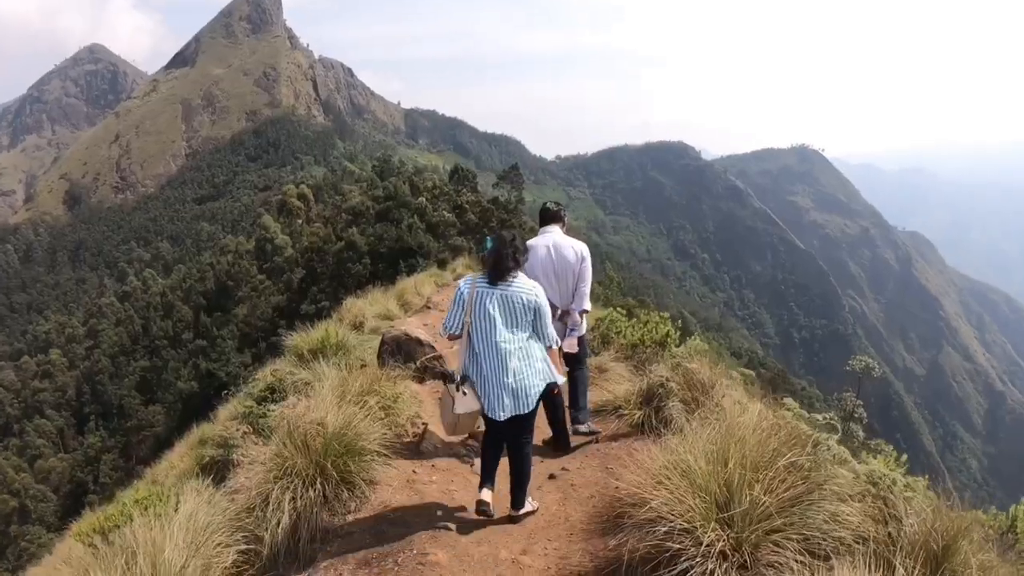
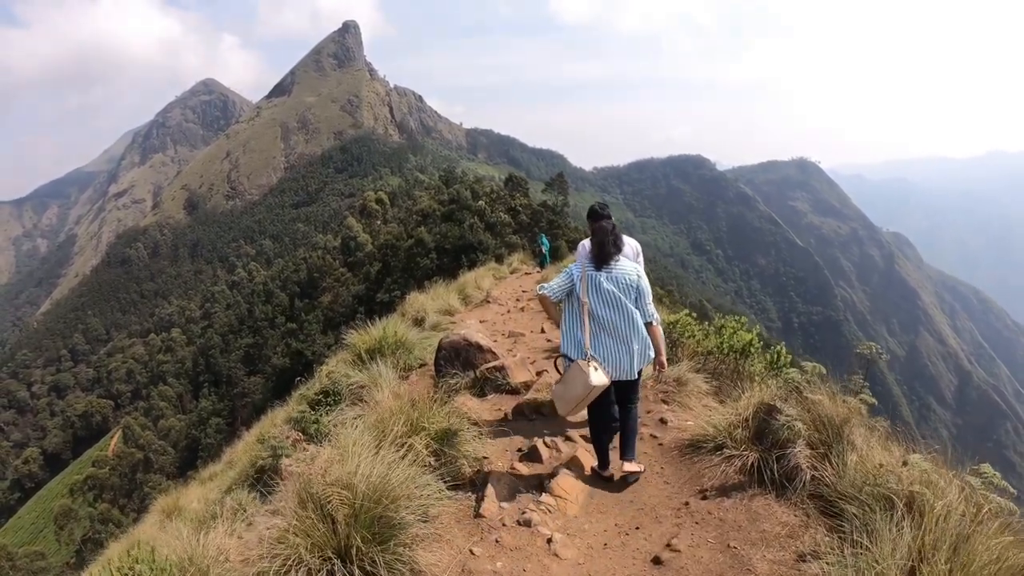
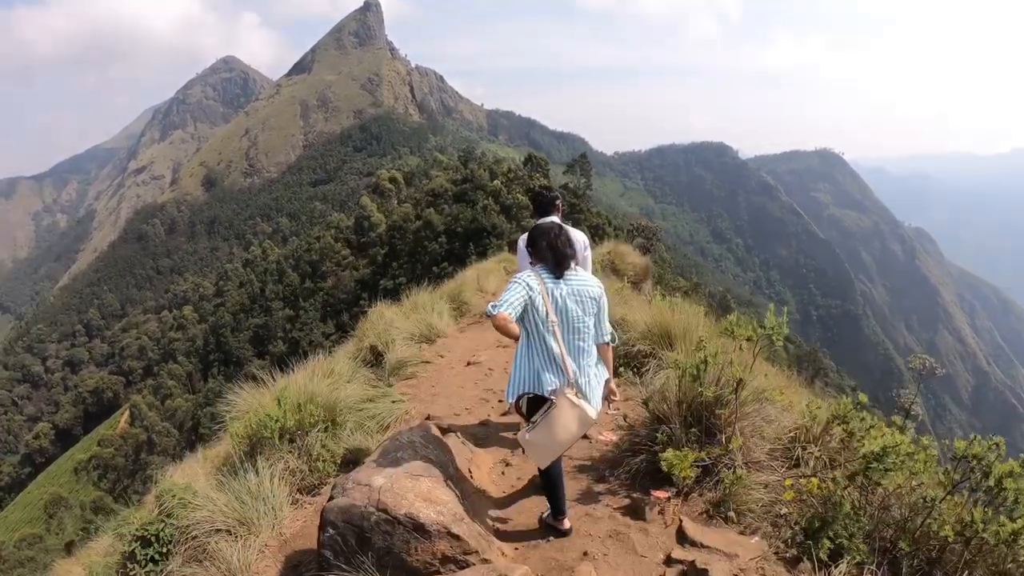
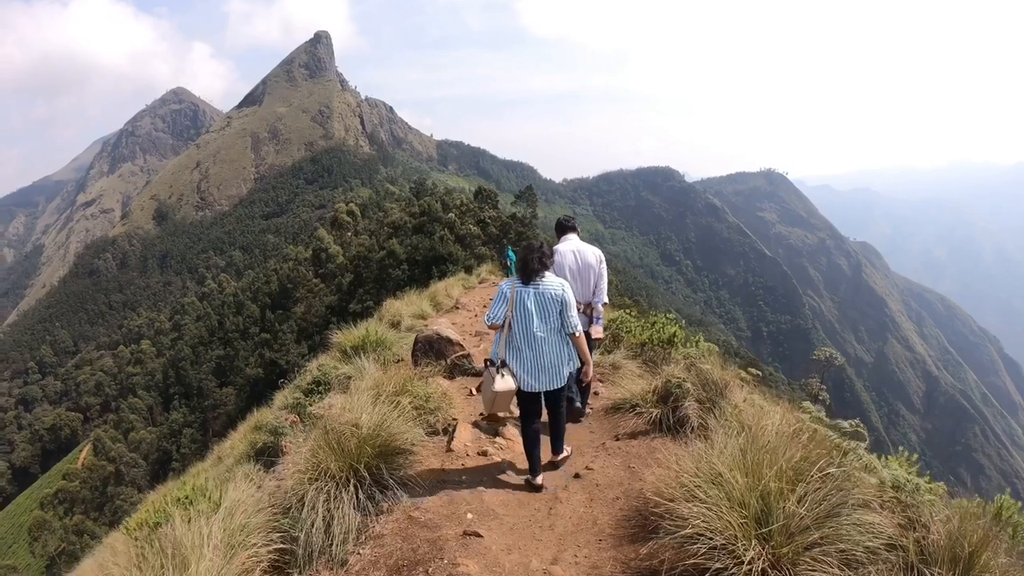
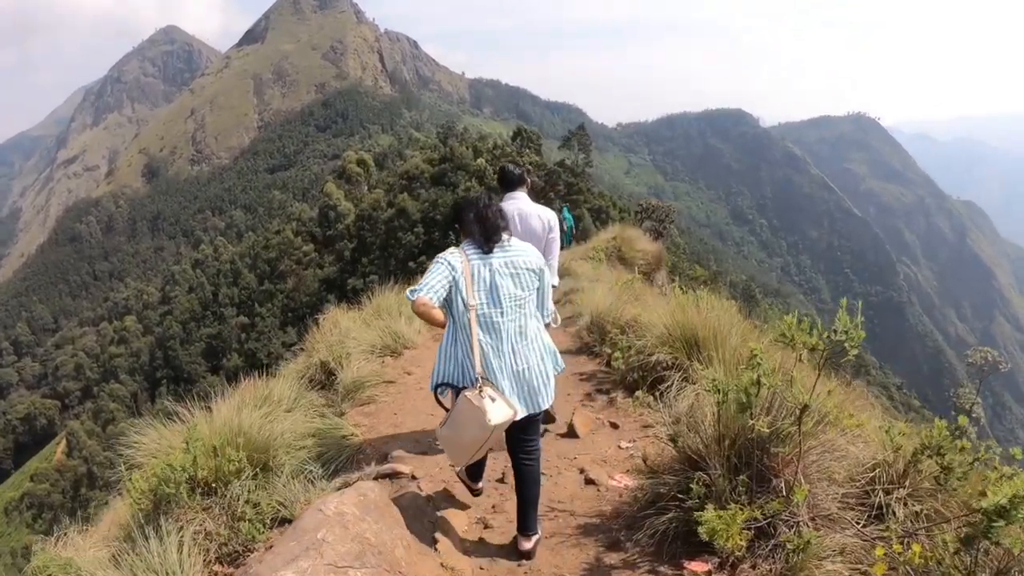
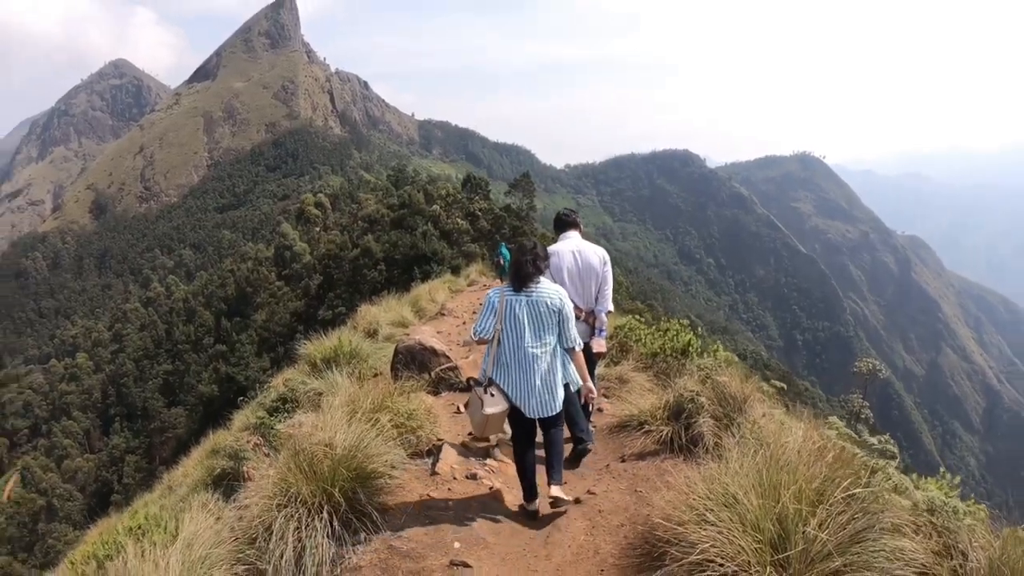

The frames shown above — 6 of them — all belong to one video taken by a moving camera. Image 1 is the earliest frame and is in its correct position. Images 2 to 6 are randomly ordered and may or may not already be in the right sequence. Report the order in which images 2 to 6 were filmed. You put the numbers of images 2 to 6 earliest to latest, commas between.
6, 4, 2, 3, 5
